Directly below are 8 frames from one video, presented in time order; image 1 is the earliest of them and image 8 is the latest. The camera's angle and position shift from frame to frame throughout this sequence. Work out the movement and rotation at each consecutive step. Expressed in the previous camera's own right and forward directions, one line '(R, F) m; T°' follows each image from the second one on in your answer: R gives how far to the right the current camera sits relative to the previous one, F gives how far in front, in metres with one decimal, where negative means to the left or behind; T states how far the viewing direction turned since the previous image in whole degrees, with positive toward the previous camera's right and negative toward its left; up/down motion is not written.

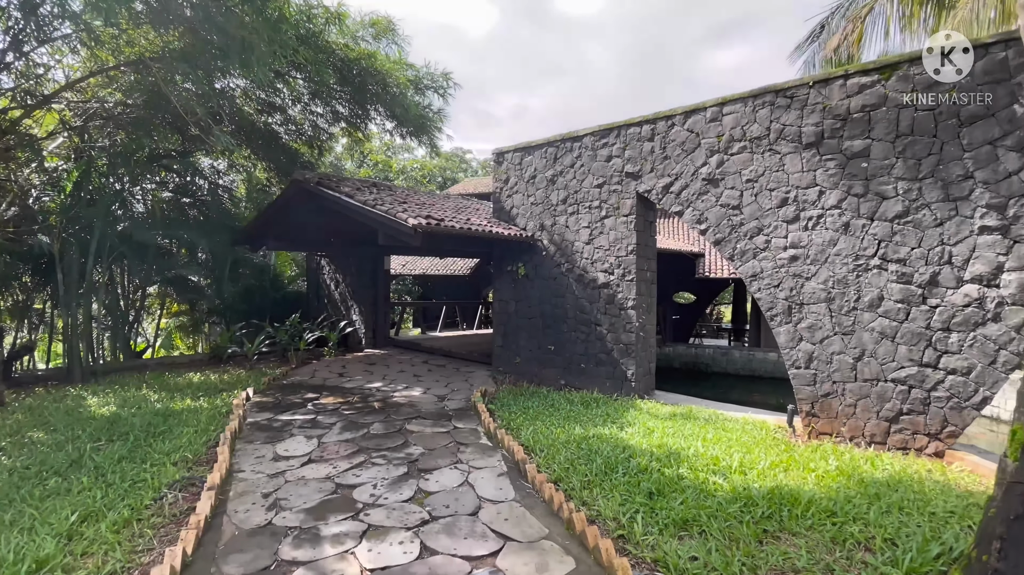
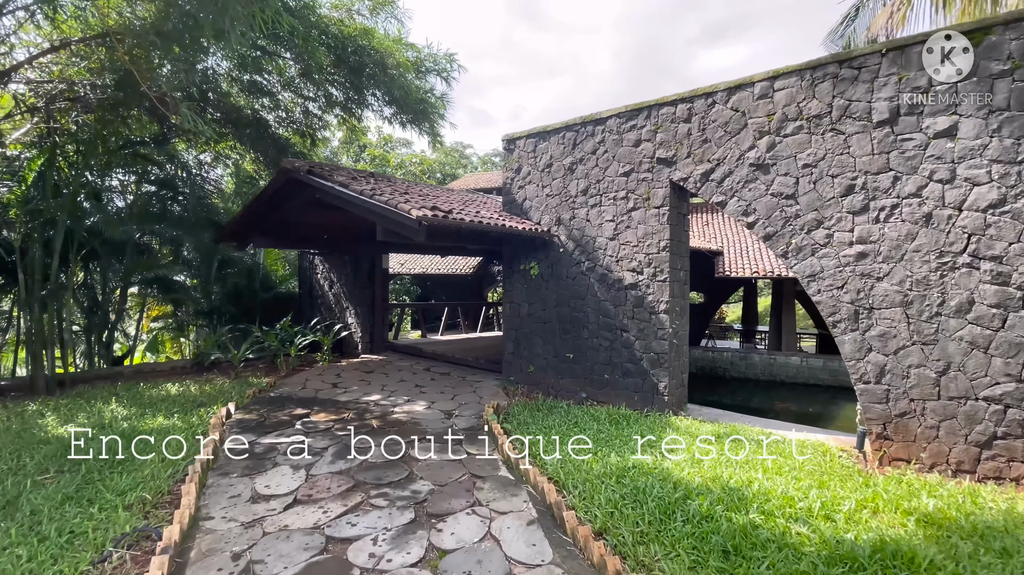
(-0.2, +0.7) m; 0°
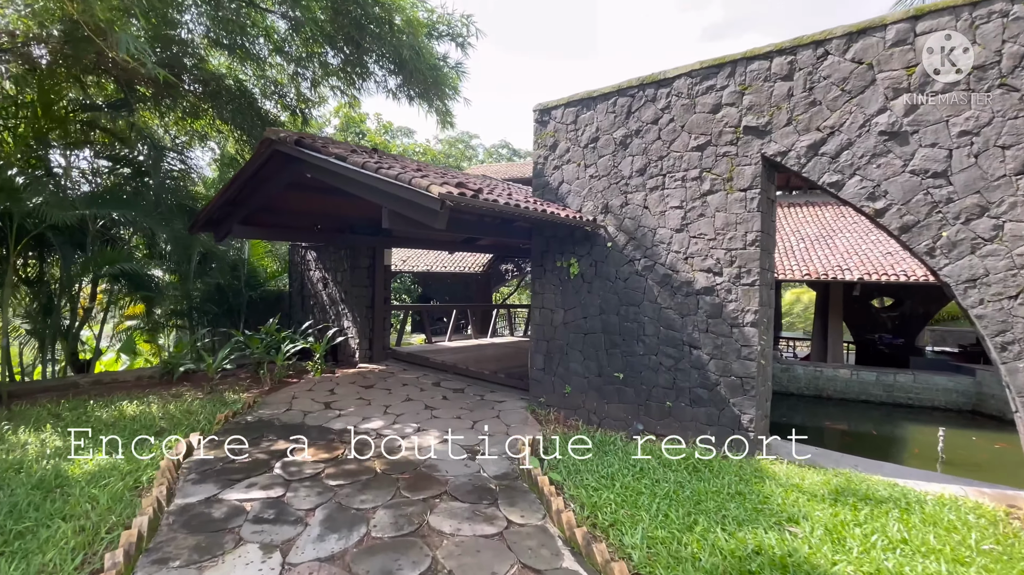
(-0.4, +1.1) m; +1°
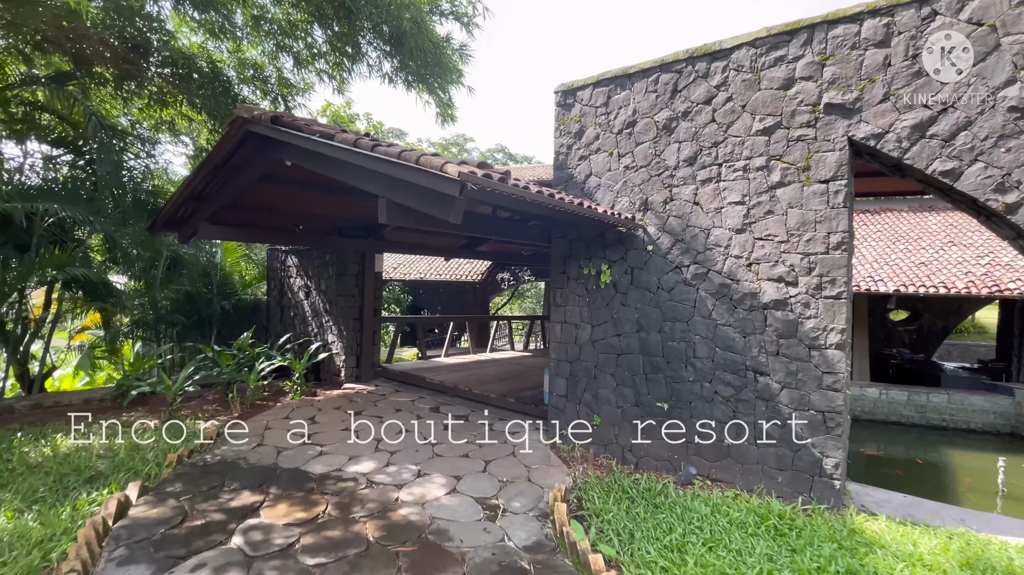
(-0.3, +0.8) m; +2°
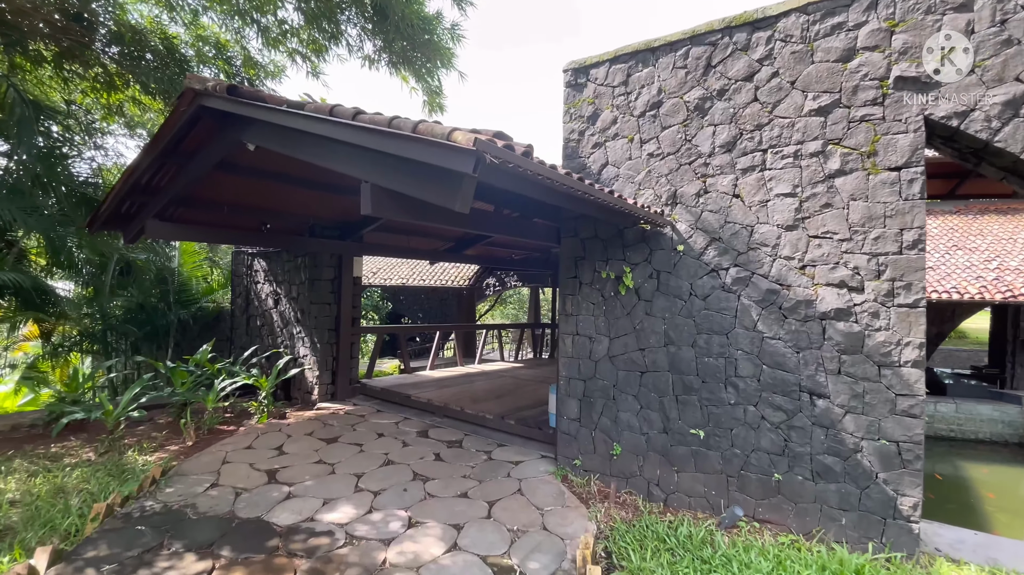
(-0.2, +0.6) m; +3°
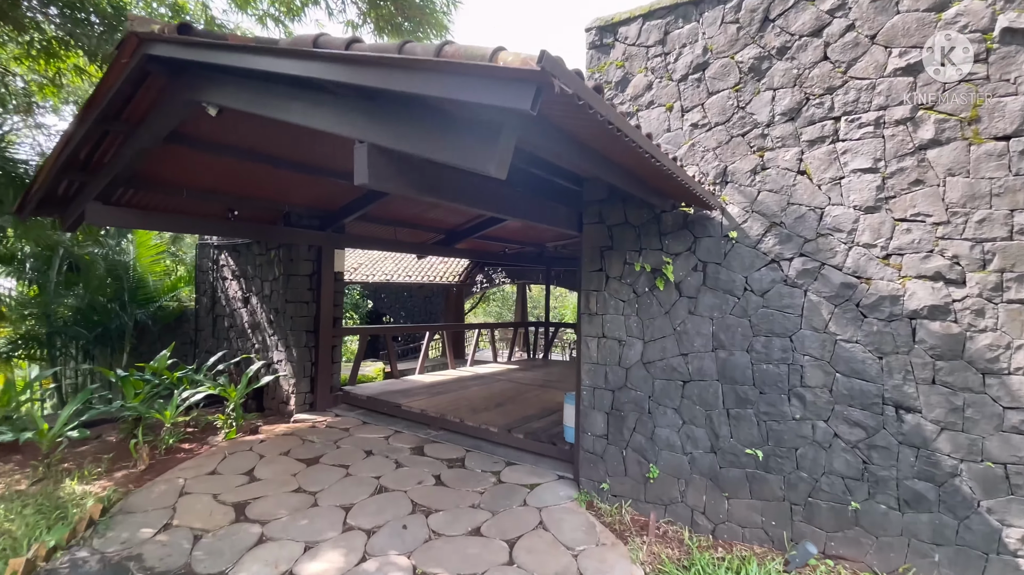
(-0.3, +0.6) m; +3°
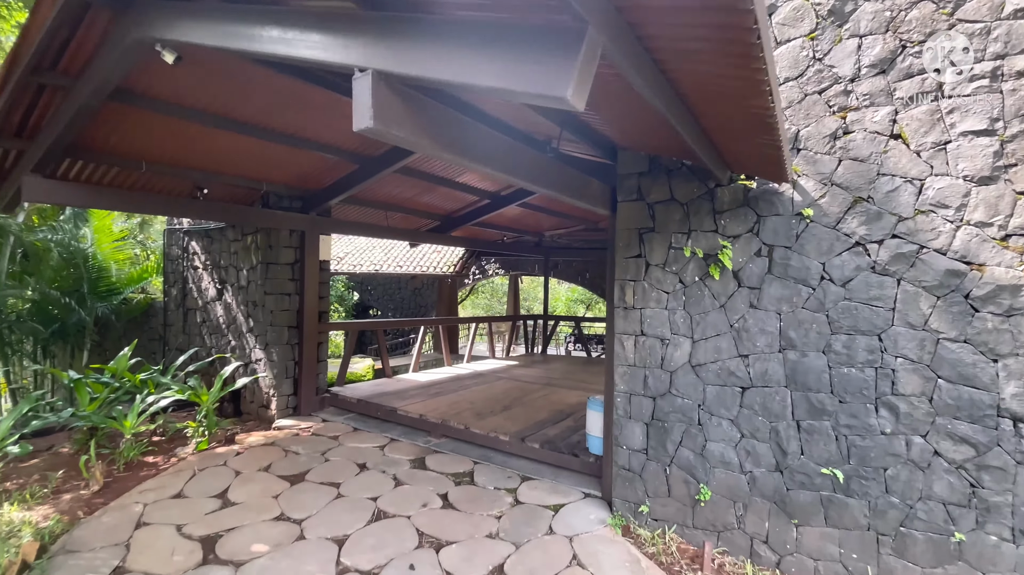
(-0.2, +0.5) m; +2°
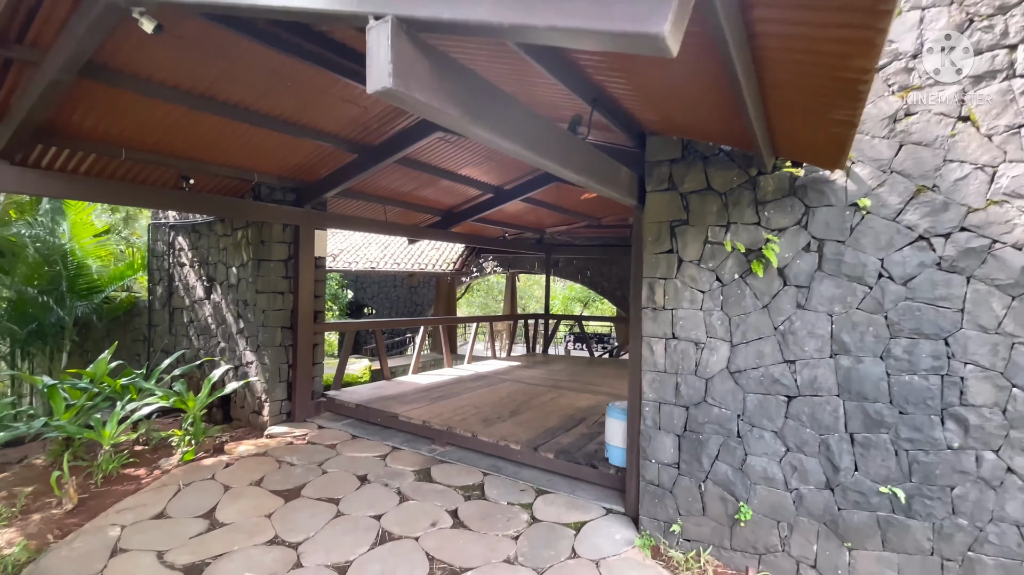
(-0.1, +0.3) m; +1°
